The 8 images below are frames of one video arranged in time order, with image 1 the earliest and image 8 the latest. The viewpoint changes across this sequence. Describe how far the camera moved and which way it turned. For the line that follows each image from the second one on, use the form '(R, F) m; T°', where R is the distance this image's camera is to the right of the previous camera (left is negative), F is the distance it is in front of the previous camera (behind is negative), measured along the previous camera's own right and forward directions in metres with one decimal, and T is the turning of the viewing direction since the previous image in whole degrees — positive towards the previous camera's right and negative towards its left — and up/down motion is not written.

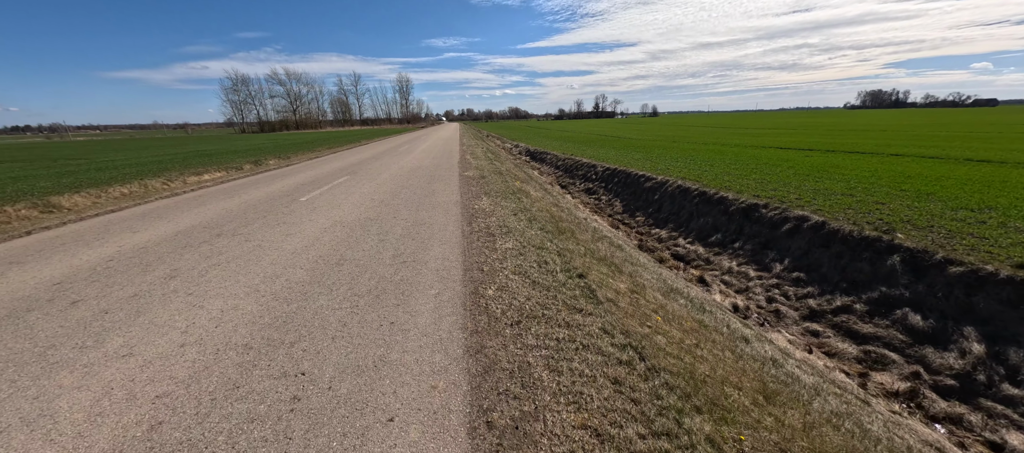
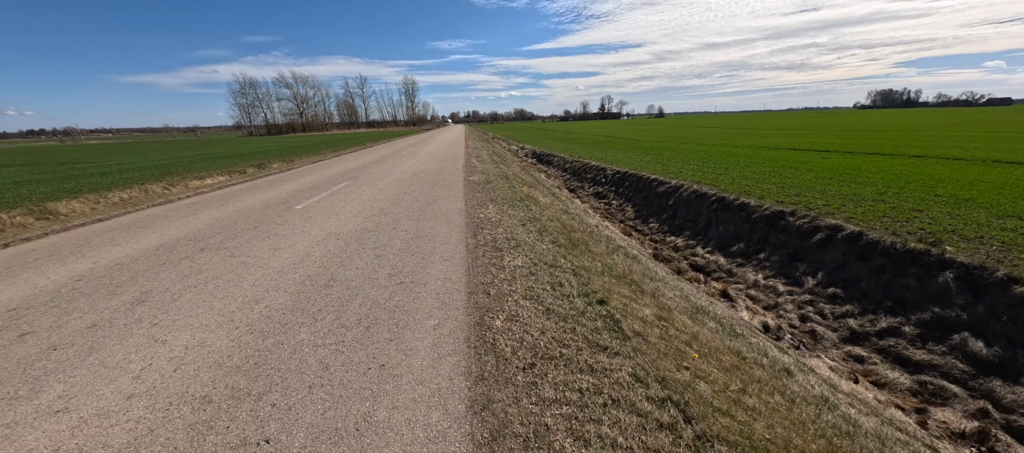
(-0.1, +0.7) m; -1°
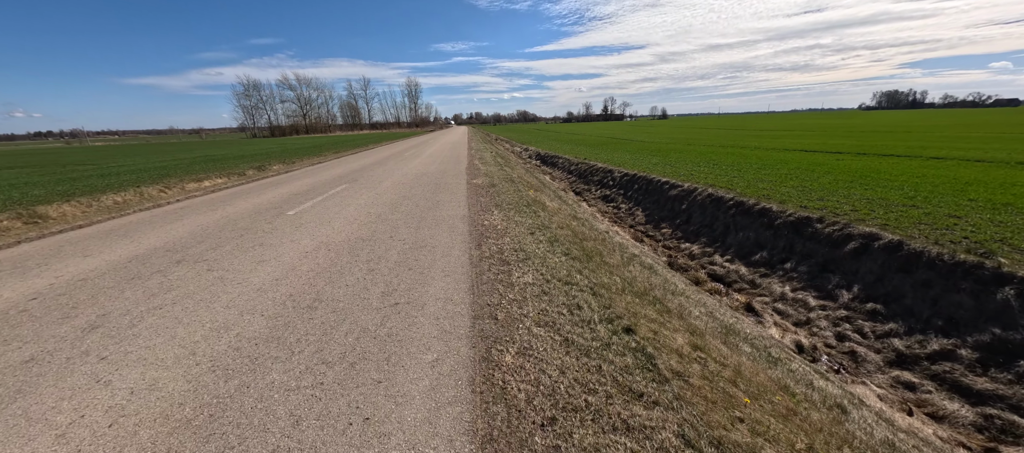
(-0.1, +0.7) m; 0°
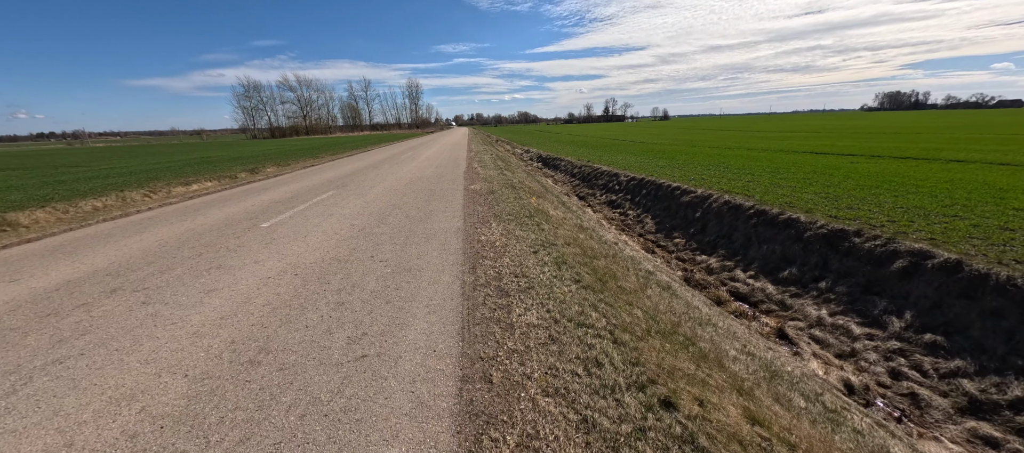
(0.0, +1.0) m; 0°
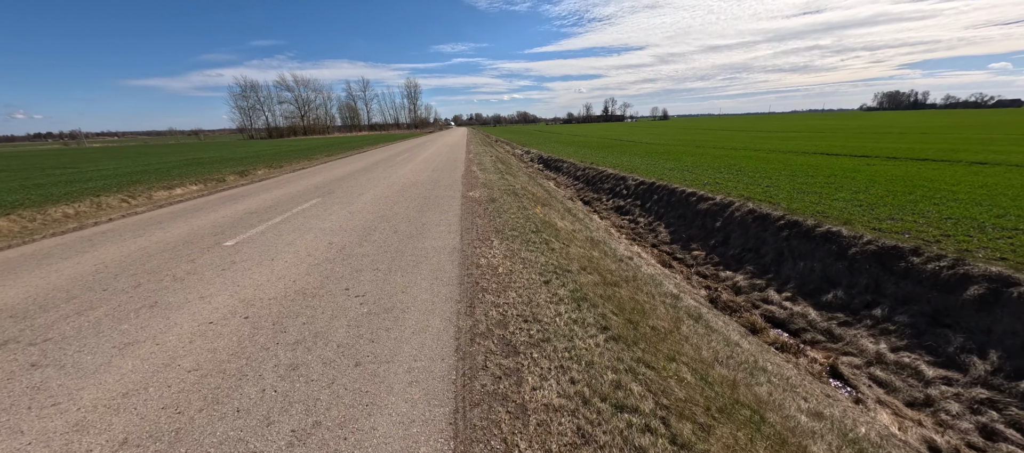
(-0.1, +1.2) m; 0°
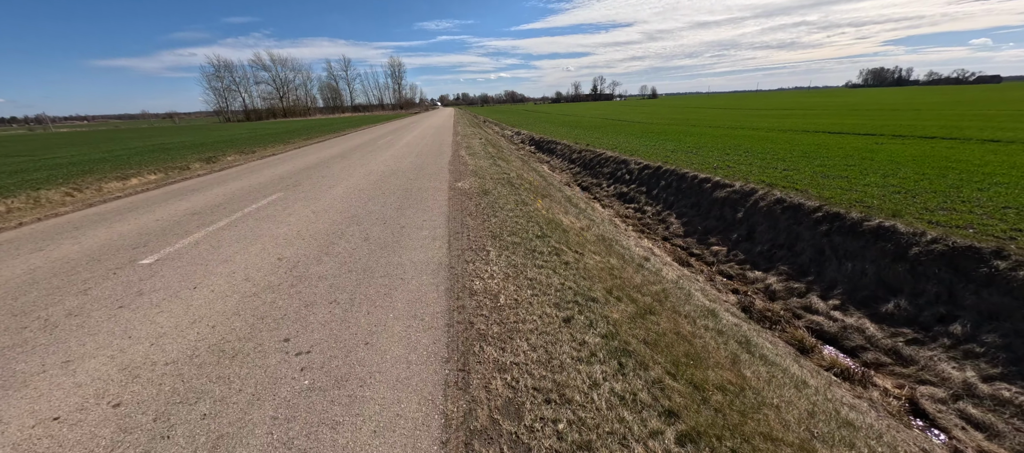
(-0.2, +1.5) m; +2°
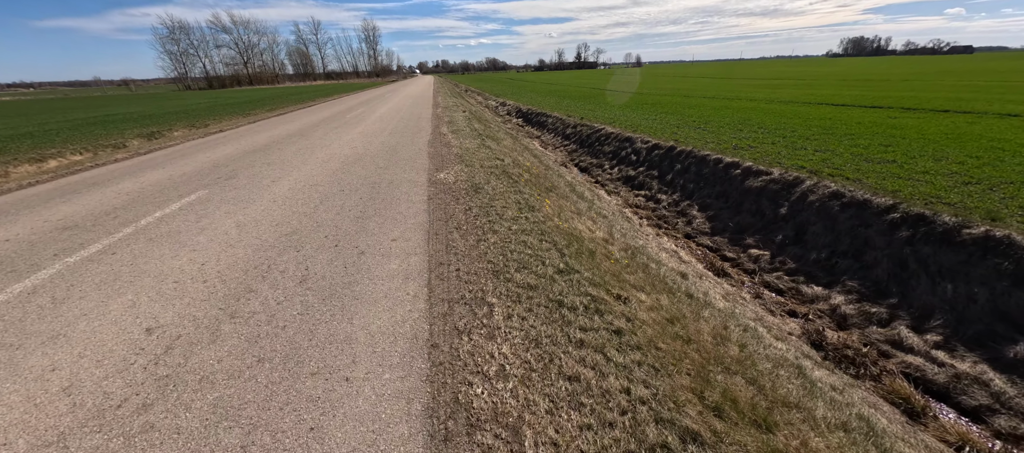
(-0.3, +2.1) m; +3°
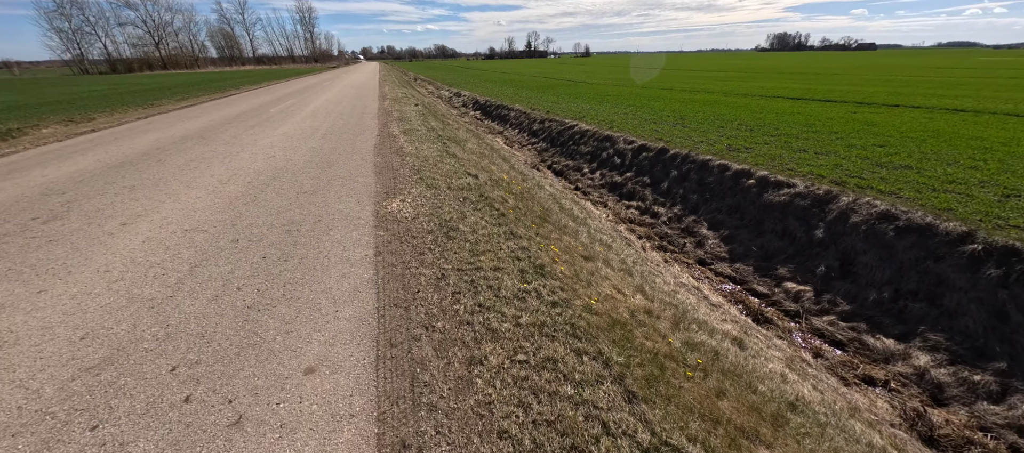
(-0.4, +2.2) m; +7°
